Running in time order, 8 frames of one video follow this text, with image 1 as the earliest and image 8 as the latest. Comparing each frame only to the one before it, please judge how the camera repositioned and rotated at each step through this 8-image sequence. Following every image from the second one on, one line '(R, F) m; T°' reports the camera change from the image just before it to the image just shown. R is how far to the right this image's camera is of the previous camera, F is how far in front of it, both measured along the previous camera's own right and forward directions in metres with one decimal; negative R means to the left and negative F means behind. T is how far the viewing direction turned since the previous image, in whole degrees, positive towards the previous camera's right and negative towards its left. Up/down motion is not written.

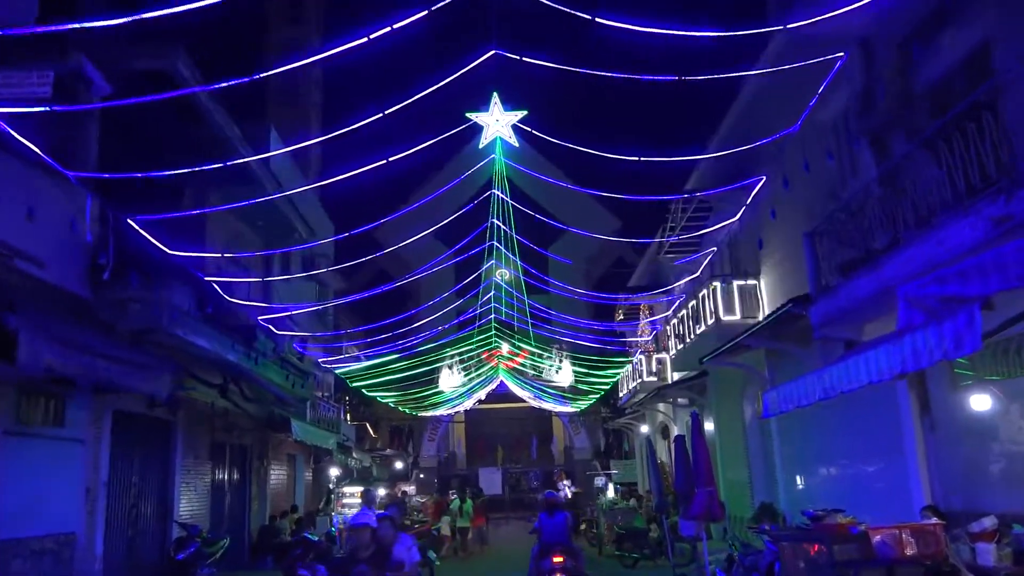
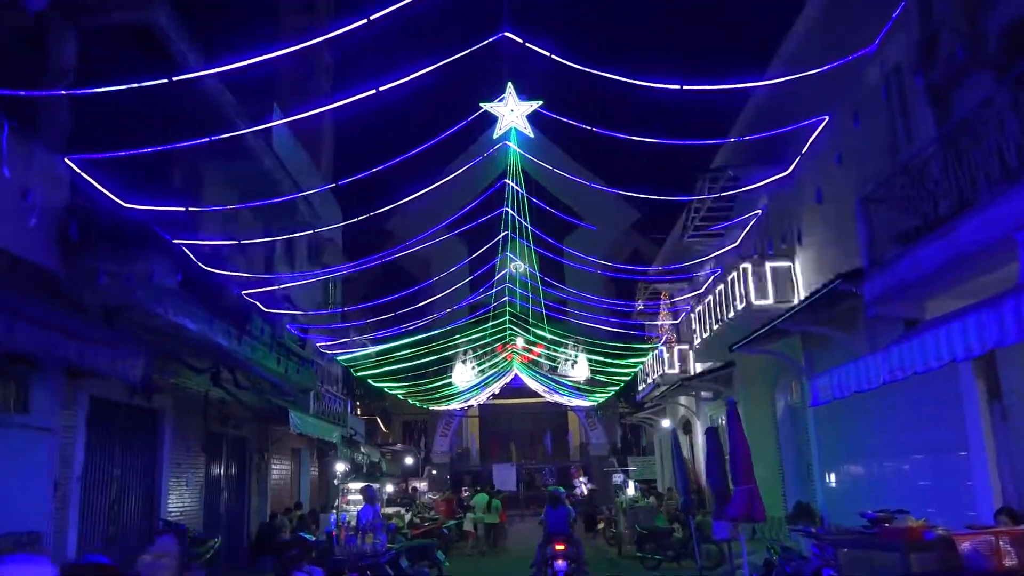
(0.0, +1.0) m; -1°
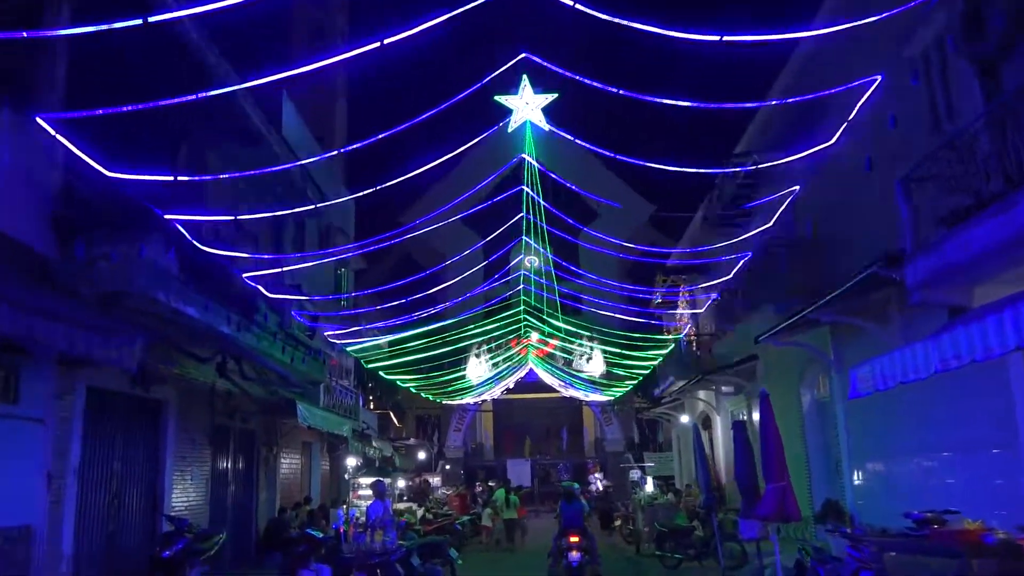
(0.0, +0.5) m; -1°
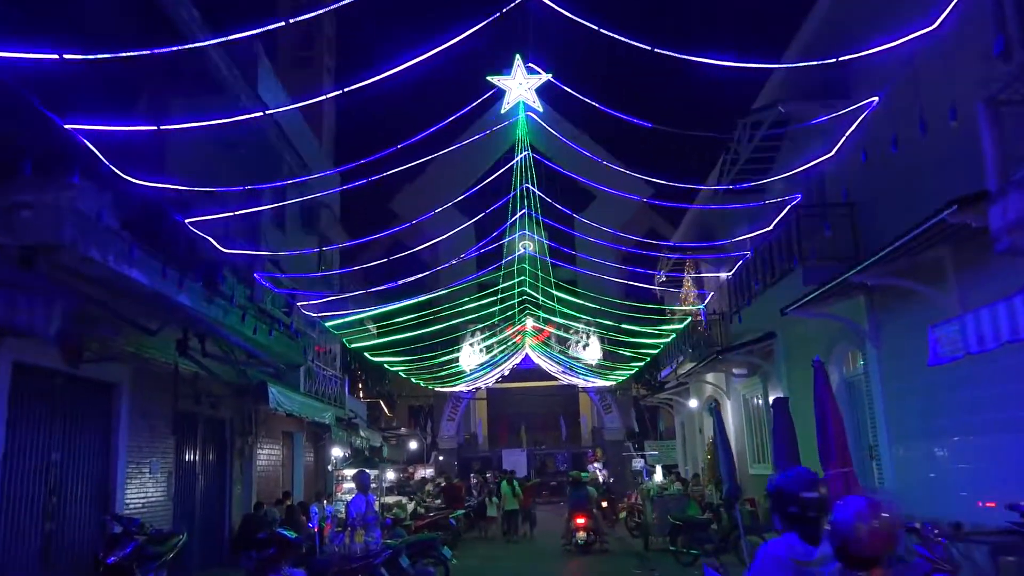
(-0.1, +1.3) m; +1°
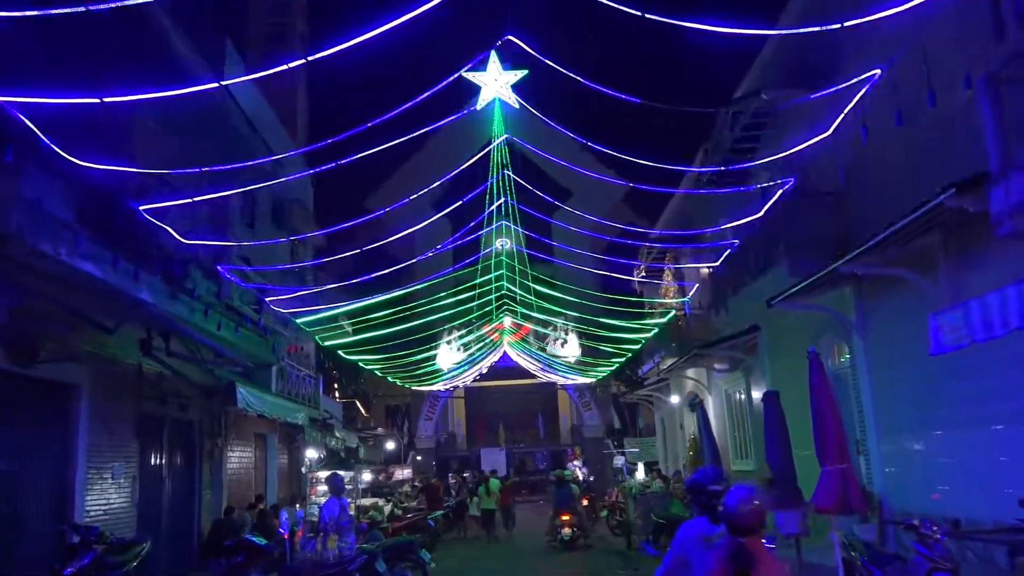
(0.0, +0.4) m; +2°
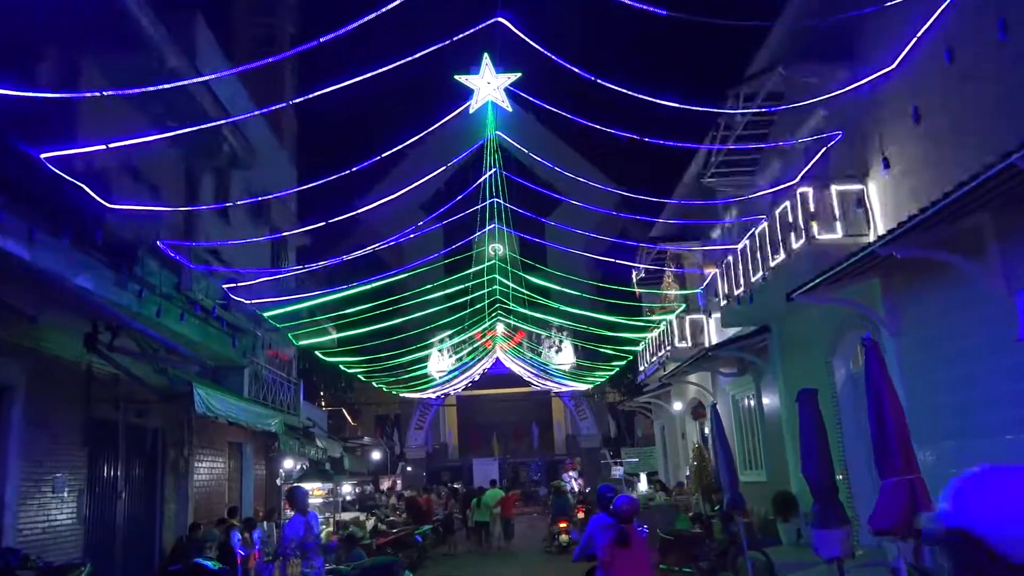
(0.0, +1.1) m; 0°
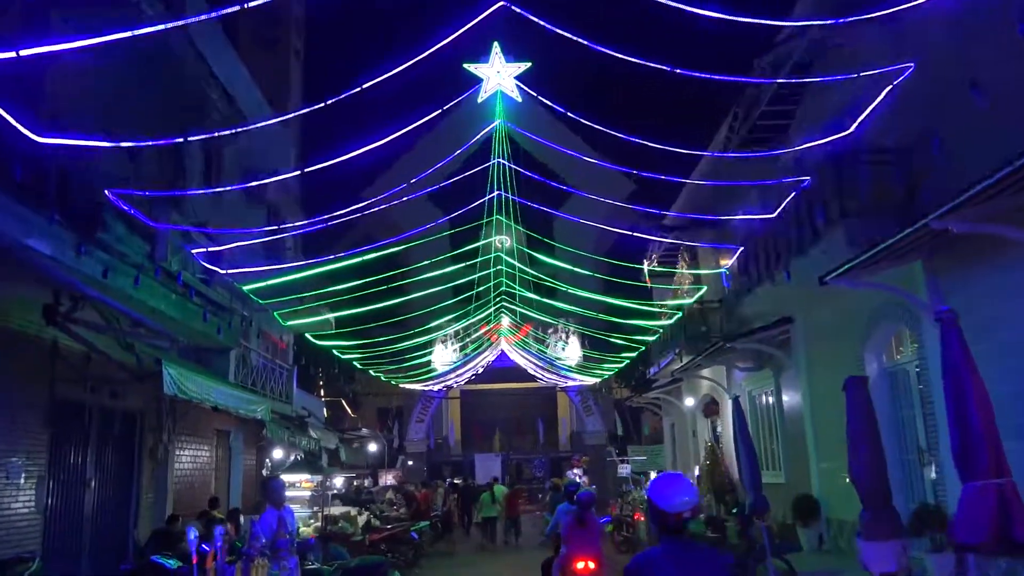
(0.0, +0.9) m; 0°
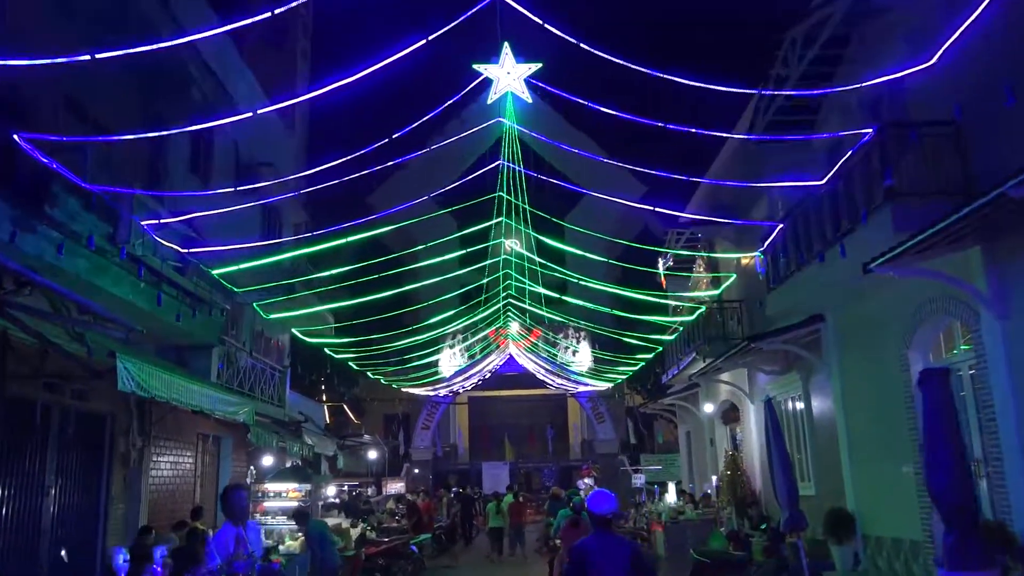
(+0.1, +1.0) m; -1°
